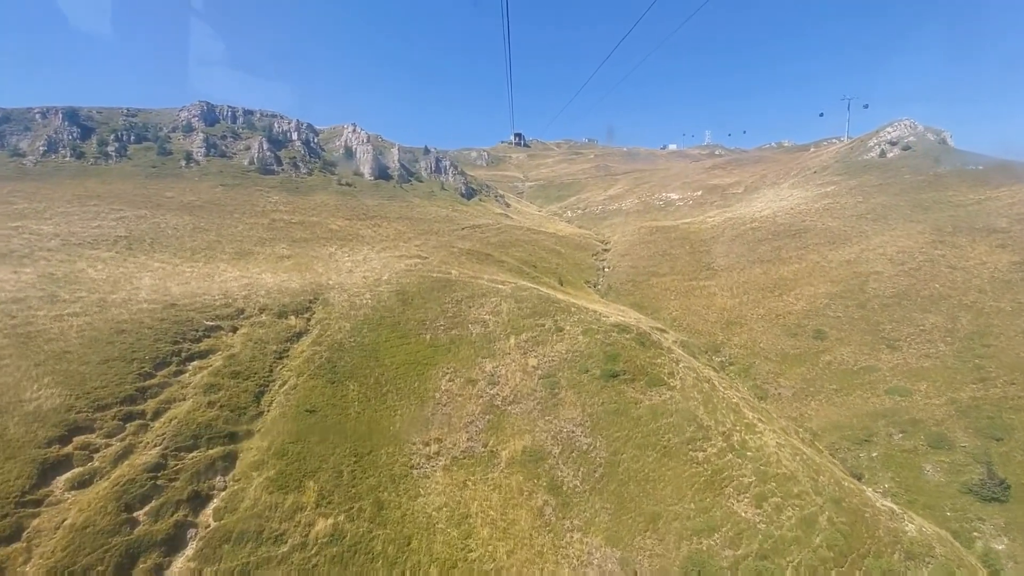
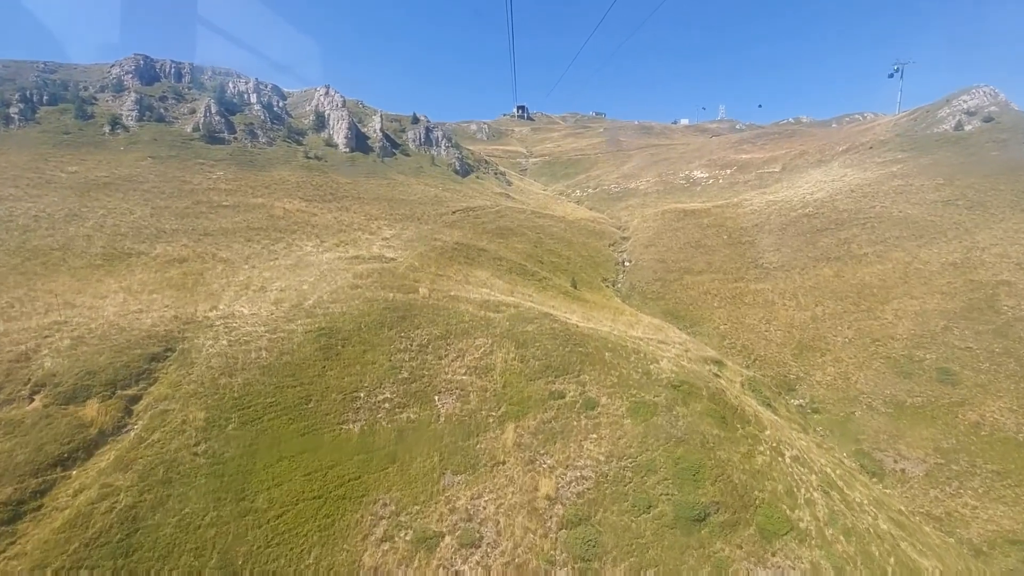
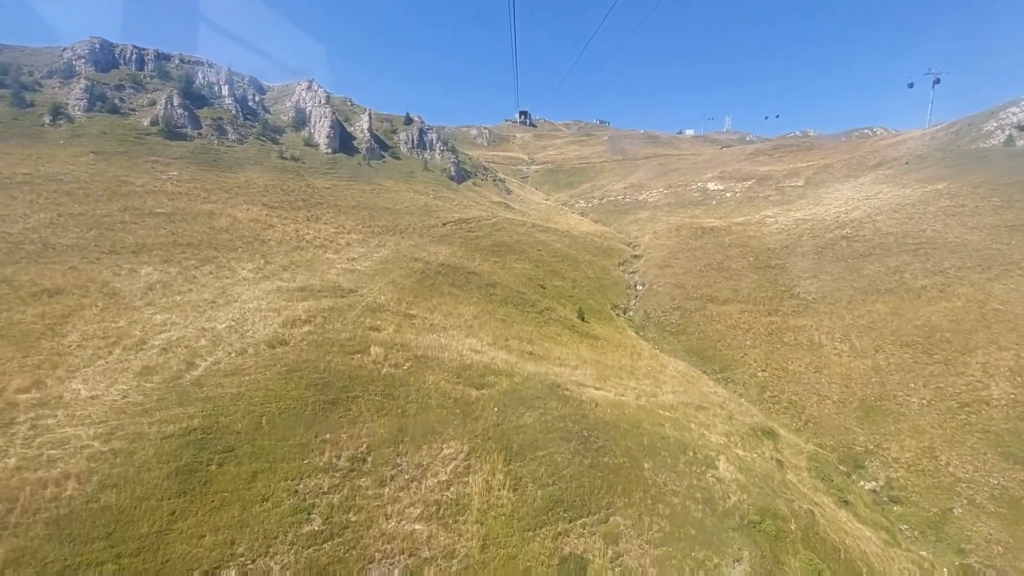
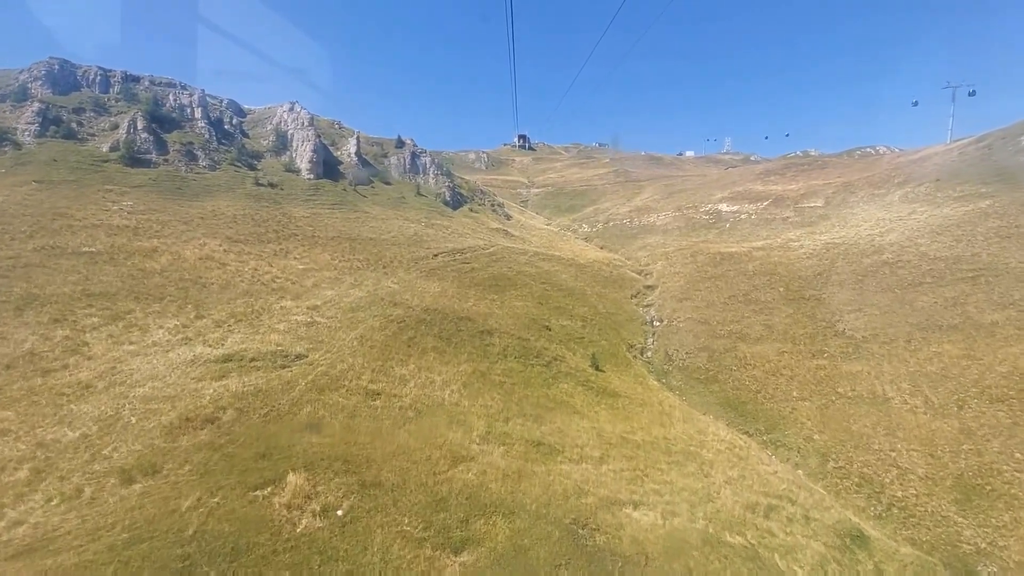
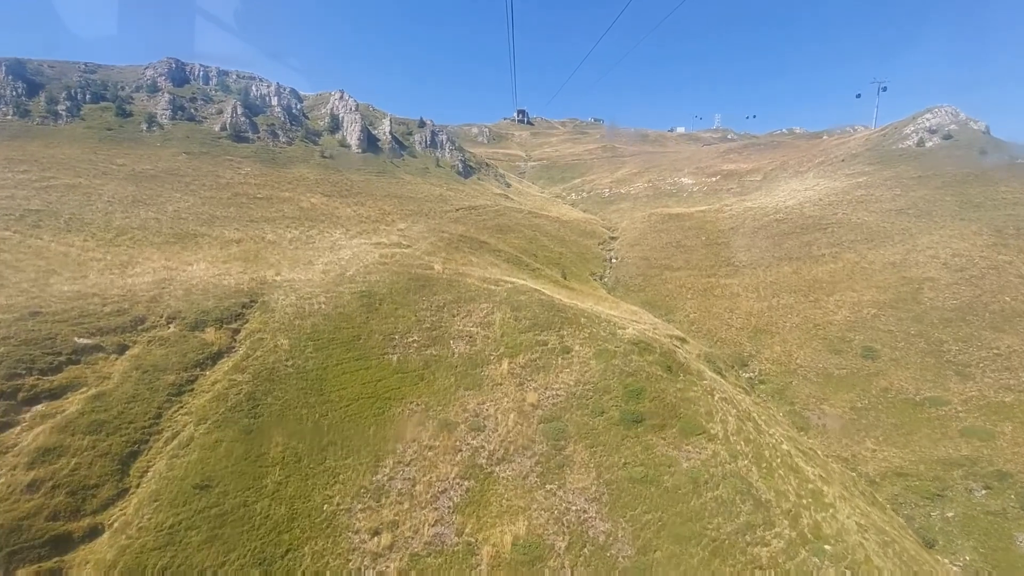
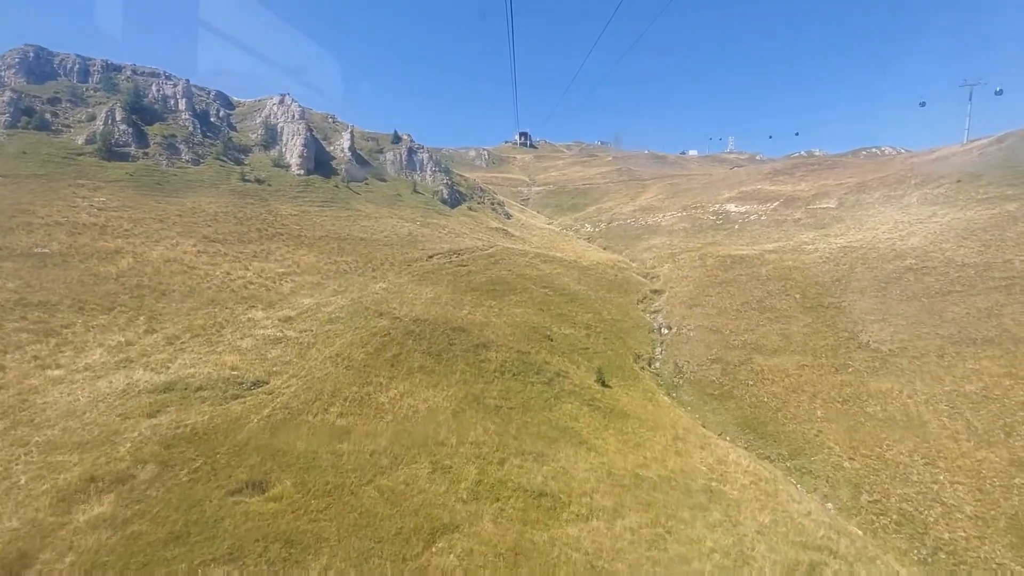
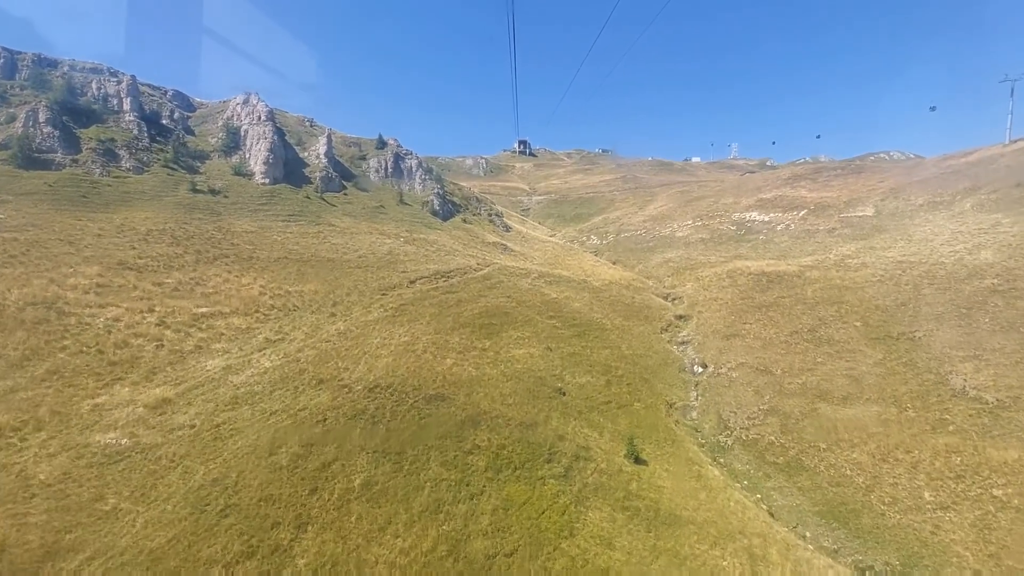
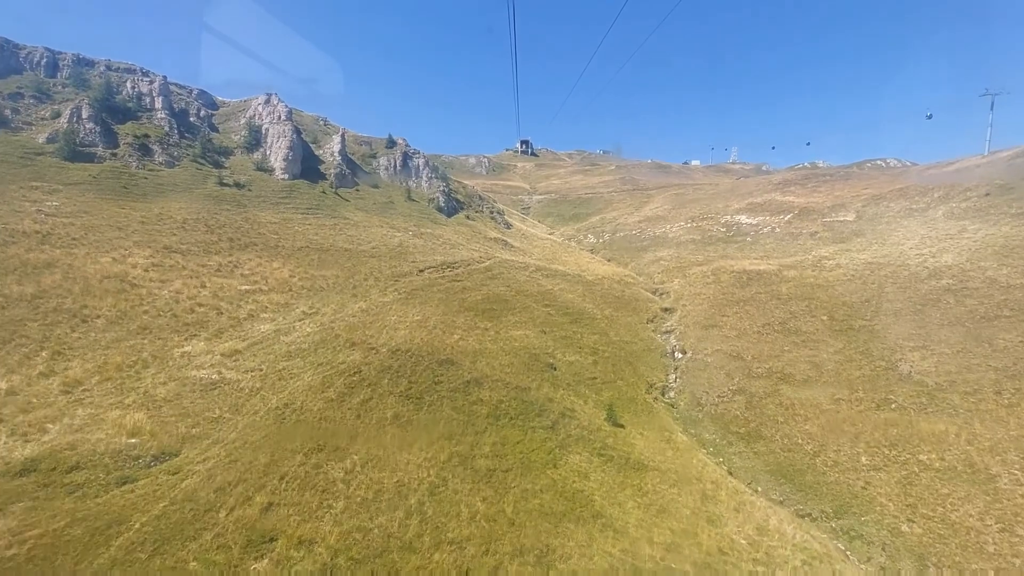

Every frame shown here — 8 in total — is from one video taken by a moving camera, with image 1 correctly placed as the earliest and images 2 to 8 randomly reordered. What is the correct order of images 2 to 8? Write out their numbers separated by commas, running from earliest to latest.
5, 2, 3, 4, 6, 8, 7
